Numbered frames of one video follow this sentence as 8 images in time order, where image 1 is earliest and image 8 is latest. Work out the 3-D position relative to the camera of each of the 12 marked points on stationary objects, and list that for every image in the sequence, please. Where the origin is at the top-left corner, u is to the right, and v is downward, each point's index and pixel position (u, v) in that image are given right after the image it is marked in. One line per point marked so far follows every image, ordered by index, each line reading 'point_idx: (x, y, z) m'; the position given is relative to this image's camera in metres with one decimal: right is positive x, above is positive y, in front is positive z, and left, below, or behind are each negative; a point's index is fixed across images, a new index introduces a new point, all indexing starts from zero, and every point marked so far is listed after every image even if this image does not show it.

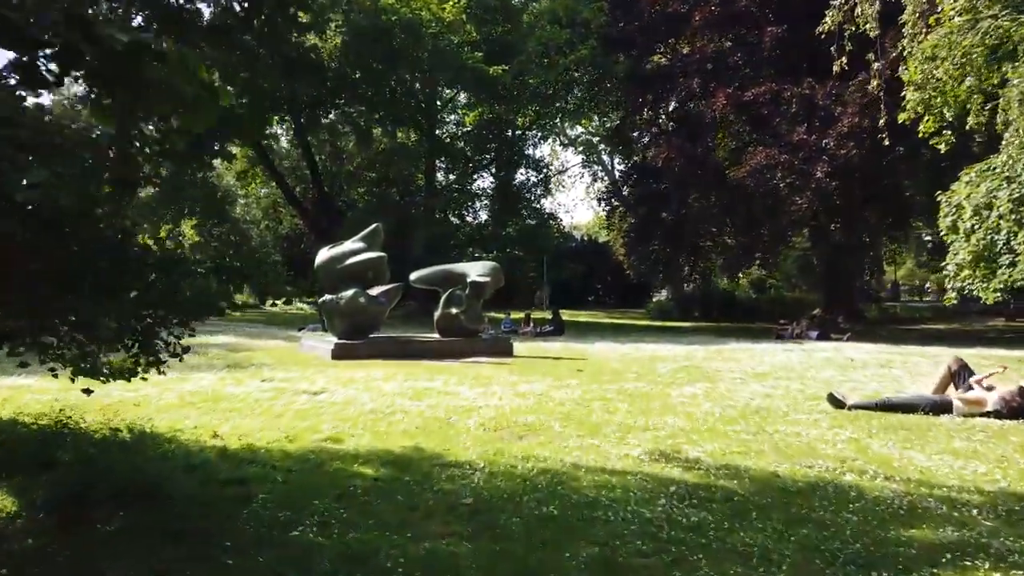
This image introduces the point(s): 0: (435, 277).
0: (-1.8, +0.3, +17.4) m
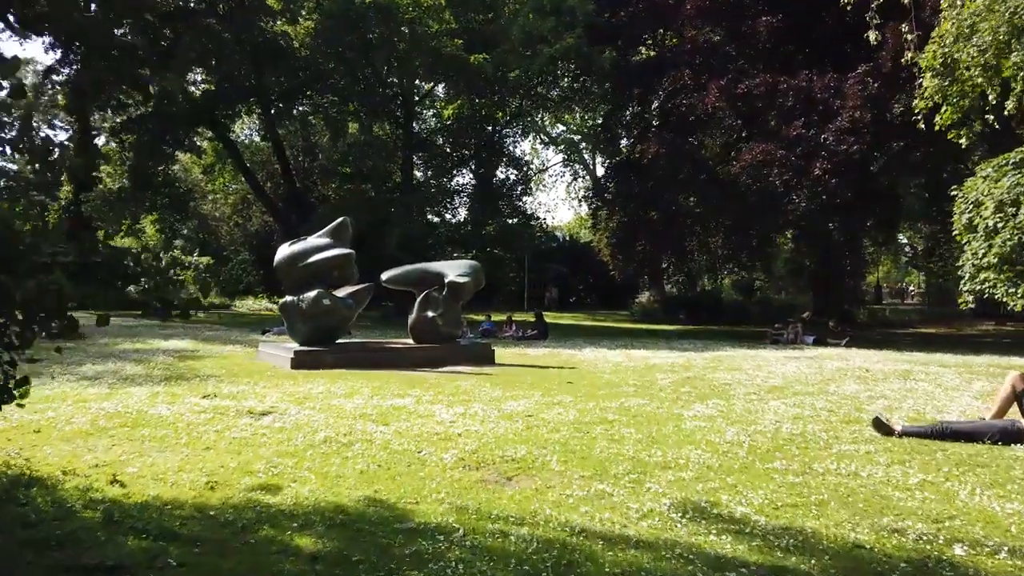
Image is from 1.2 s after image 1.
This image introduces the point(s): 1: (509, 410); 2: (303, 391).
0: (-2.2, +0.2, +15.8) m
1: (0.0, -1.5, +8.9) m
2: (-2.9, -1.4, +10.3) m
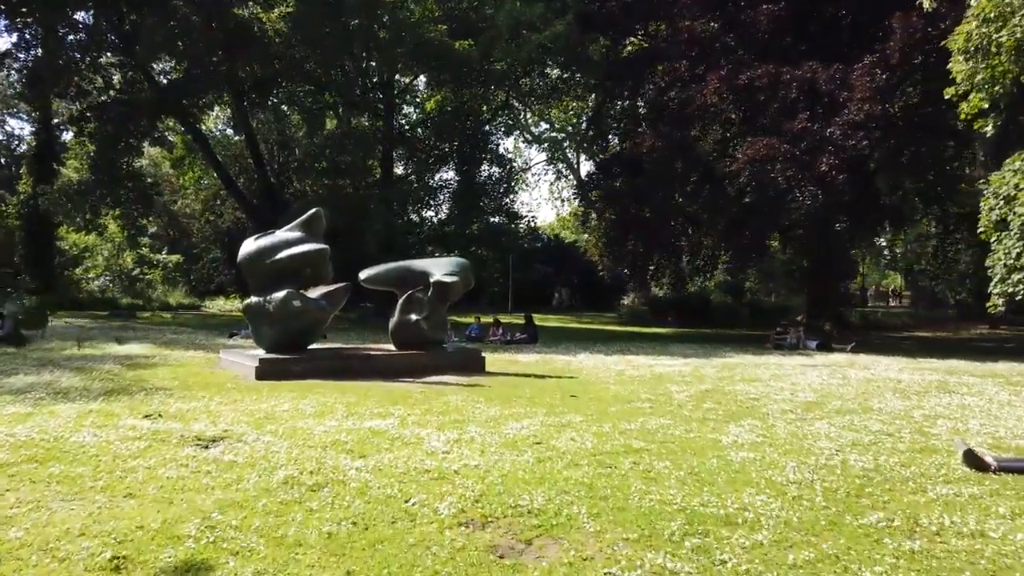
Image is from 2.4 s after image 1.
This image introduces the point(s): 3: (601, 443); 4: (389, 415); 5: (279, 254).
0: (-2.3, +0.2, +14.2) m
1: (0.0, -1.5, +7.4) m
2: (-2.9, -1.4, +8.7) m
3: (+0.8, -1.5, +7.0) m
4: (-1.4, -1.4, +8.4) m
5: (-4.0, +0.6, +12.7) m
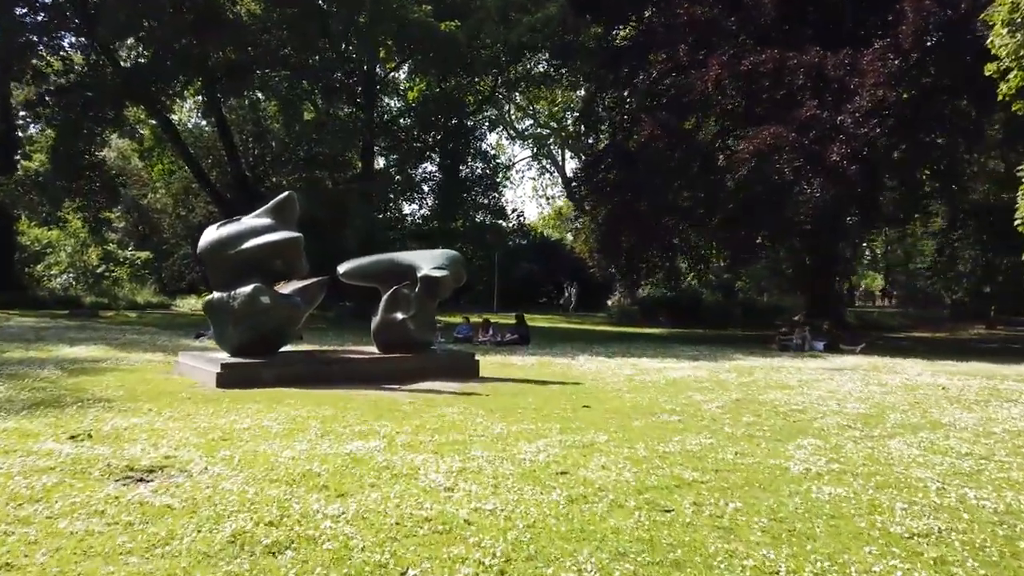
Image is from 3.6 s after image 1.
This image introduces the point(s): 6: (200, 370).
0: (-2.4, +0.3, +12.7) m
1: (+0.1, -1.4, +5.9) m
2: (-2.8, -1.3, +7.2) m
3: (+1.0, -1.4, +5.6) m
4: (-1.3, -1.3, +6.8) m
5: (-4.0, +0.7, +11.1) m
6: (-4.4, -1.2, +10.6) m
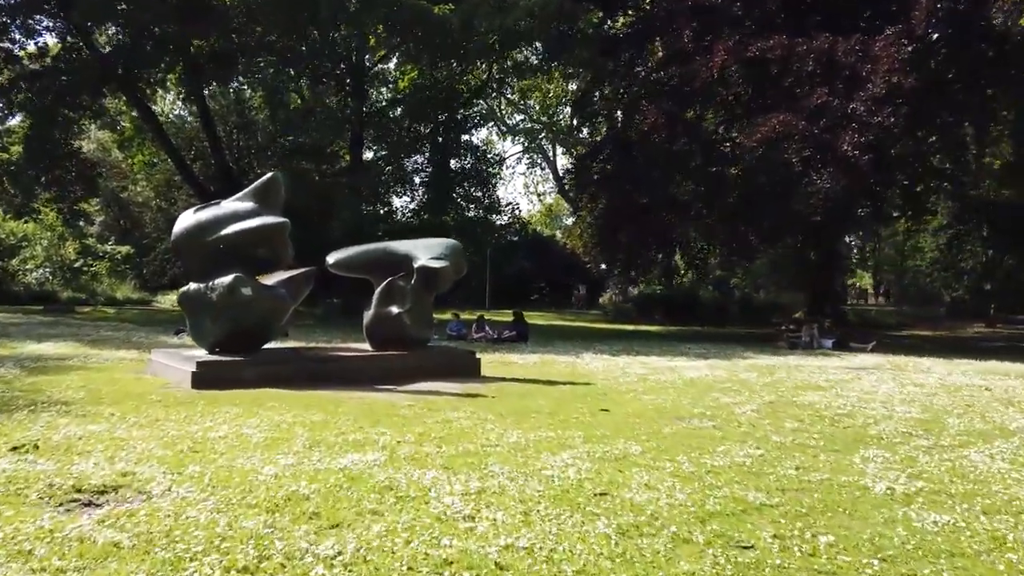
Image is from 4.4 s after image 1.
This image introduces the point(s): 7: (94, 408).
0: (-2.3, +0.5, +11.7) m
1: (+0.3, -1.3, +5.0) m
2: (-2.6, -1.2, +6.2) m
3: (+1.2, -1.3, +4.6) m
4: (-1.1, -1.2, +5.9) m
5: (-3.9, +0.8, +10.1) m
6: (-4.3, -1.0, +9.5) m
7: (-4.2, -1.2, +7.5) m
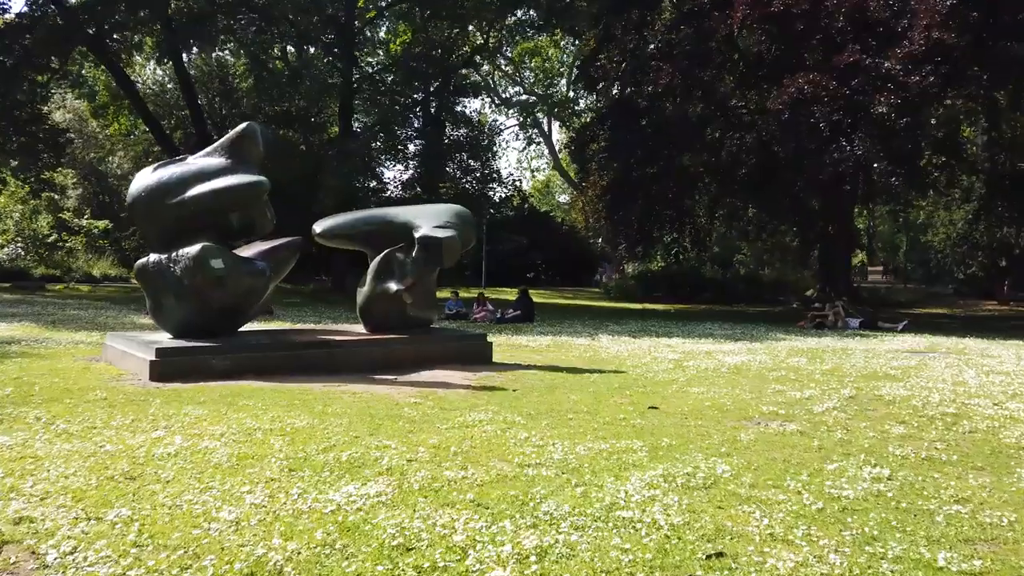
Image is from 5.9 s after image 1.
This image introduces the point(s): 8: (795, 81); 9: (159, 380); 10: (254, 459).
0: (-2.1, +0.8, +10.1) m
1: (+0.6, -1.1, +3.5) m
2: (-2.3, -1.0, +4.6) m
3: (+1.5, -1.1, +3.1) m
4: (-0.8, -1.0, +4.3) m
5: (-3.7, +1.1, +8.5) m
6: (-4.1, -0.7, +7.9) m
7: (-3.9, -1.0, +5.9) m
8: (+7.2, +5.3, +19.0) m
9: (-3.5, -0.9, +7.4) m
10: (-1.6, -1.0, +4.5) m
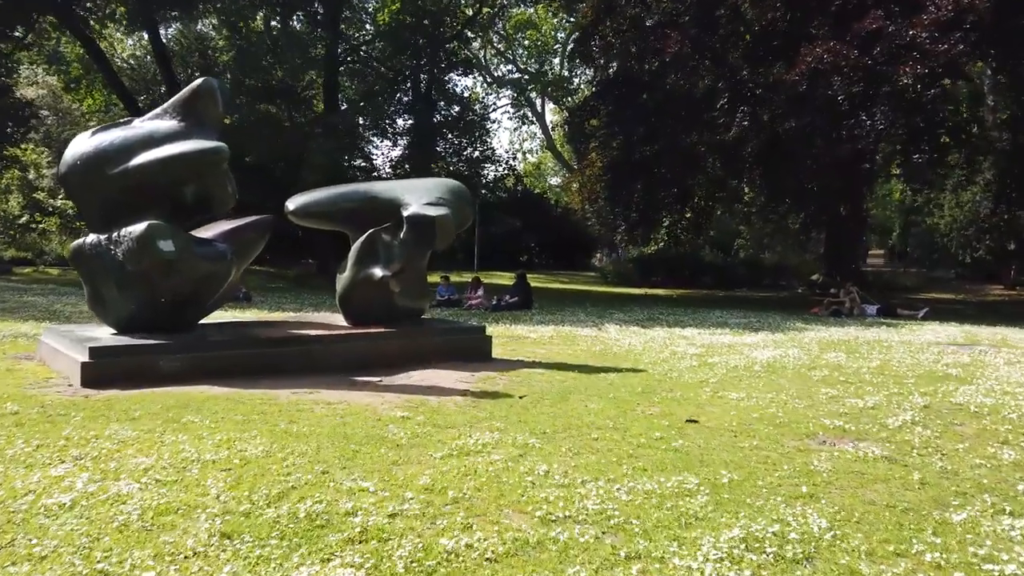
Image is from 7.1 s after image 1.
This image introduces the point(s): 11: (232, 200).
0: (-2.1, +1.0, +8.8) m
1: (+0.7, -1.1, +2.2) m
2: (-2.3, -1.0, +3.4) m
3: (+1.6, -1.1, +1.9) m
4: (-0.7, -1.0, +3.1) m
5: (-3.6, +1.2, +7.2) m
6: (-4.0, -0.6, +6.7) m
7: (-3.8, -0.9, +4.6) m
8: (+7.1, +5.6, +17.8) m
9: (-3.5, -0.8, +6.2) m
10: (-1.5, -1.0, +3.3) m
11: (-2.9, +0.9, +7.8) m
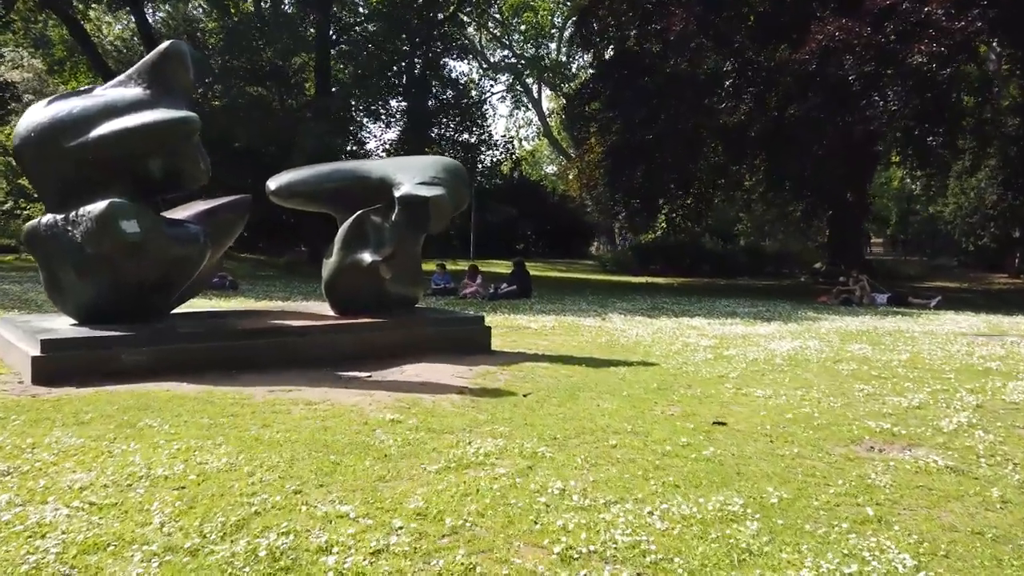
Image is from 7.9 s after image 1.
0: (-2.1, +1.1, +8.1) m
1: (+0.8, -1.0, +1.6) m
2: (-2.2, -0.9, +2.7) m
3: (+1.6, -1.1, +1.3) m
4: (-0.7, -0.9, +2.5) m
5: (-3.6, +1.4, +6.4) m
6: (-4.0, -0.5, +6.0) m
7: (-3.8, -0.8, +4.0) m
8: (+7.0, +5.9, +17.1) m
9: (-3.4, -0.7, +5.5) m
10: (-1.4, -0.9, +2.6) m
11: (-2.9, +1.0, +7.1) m
